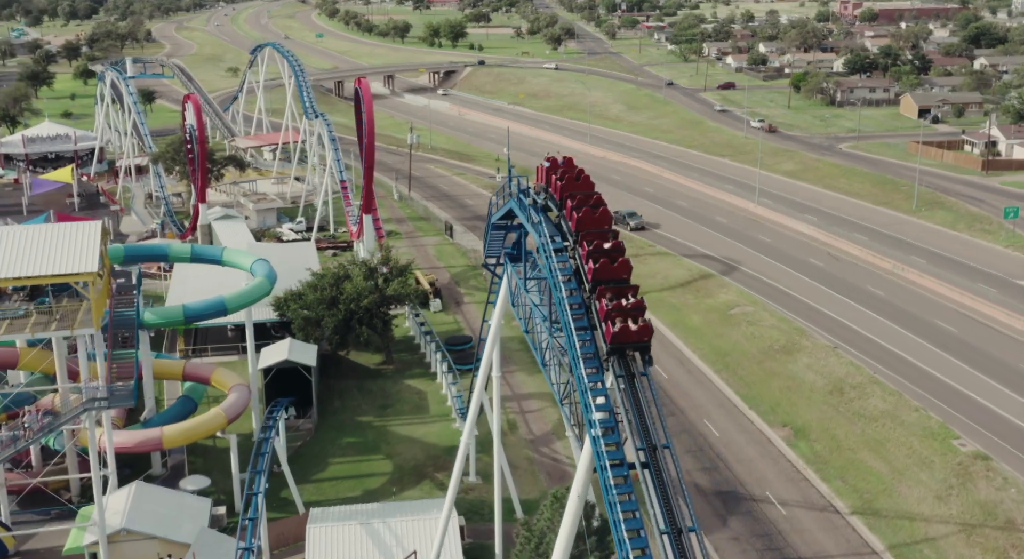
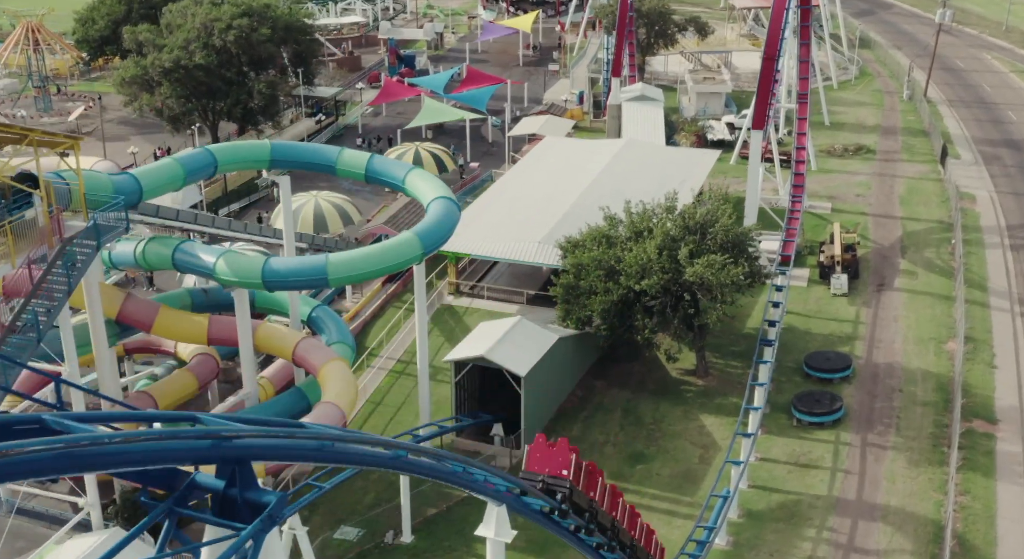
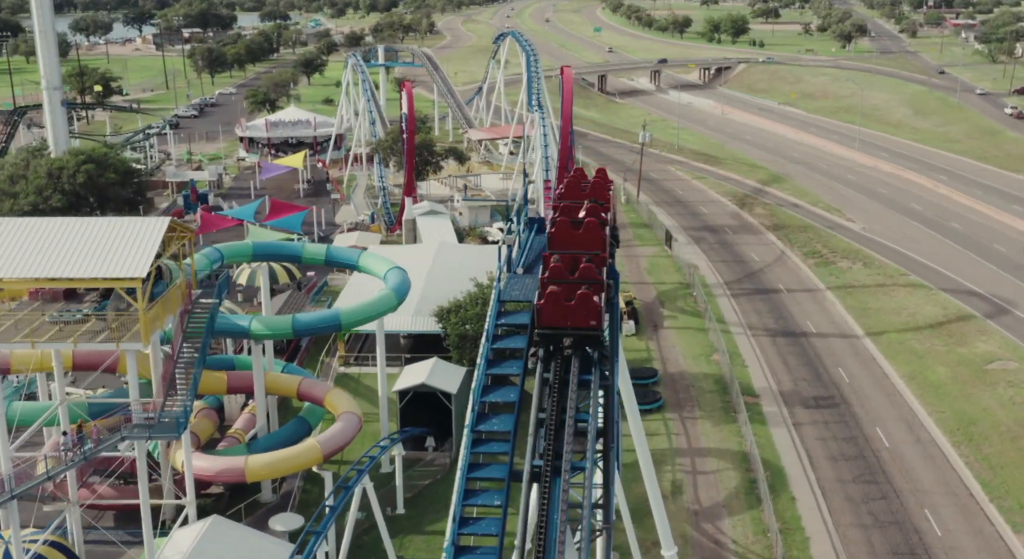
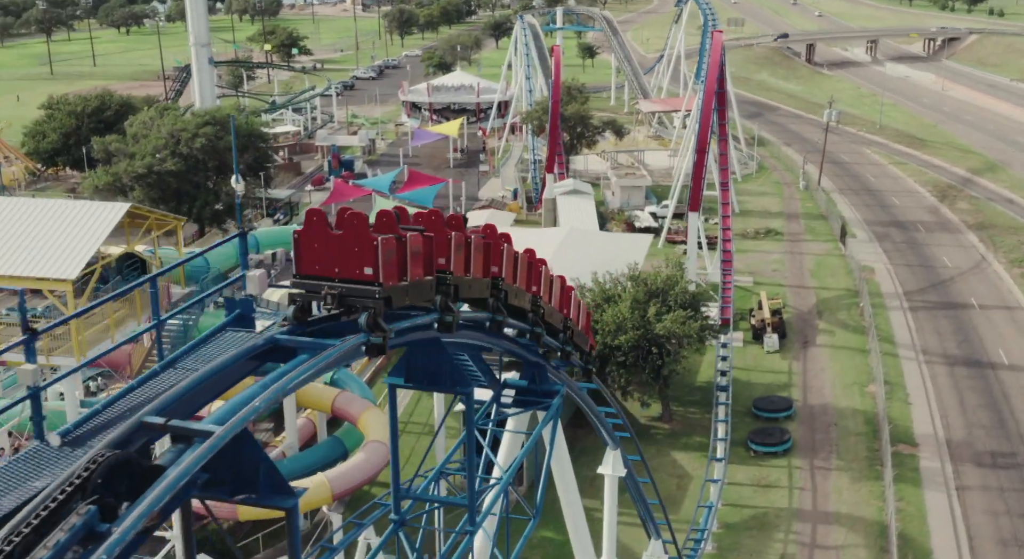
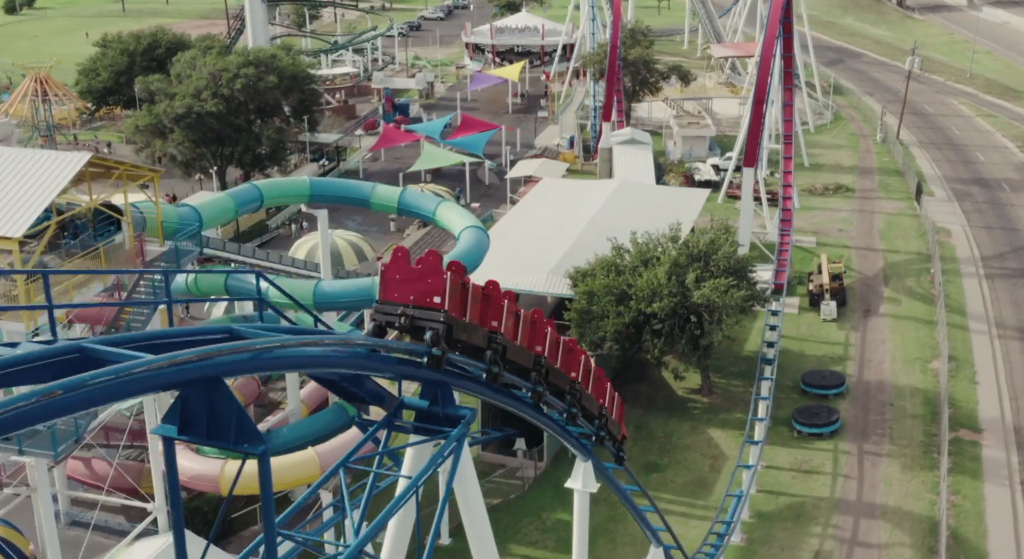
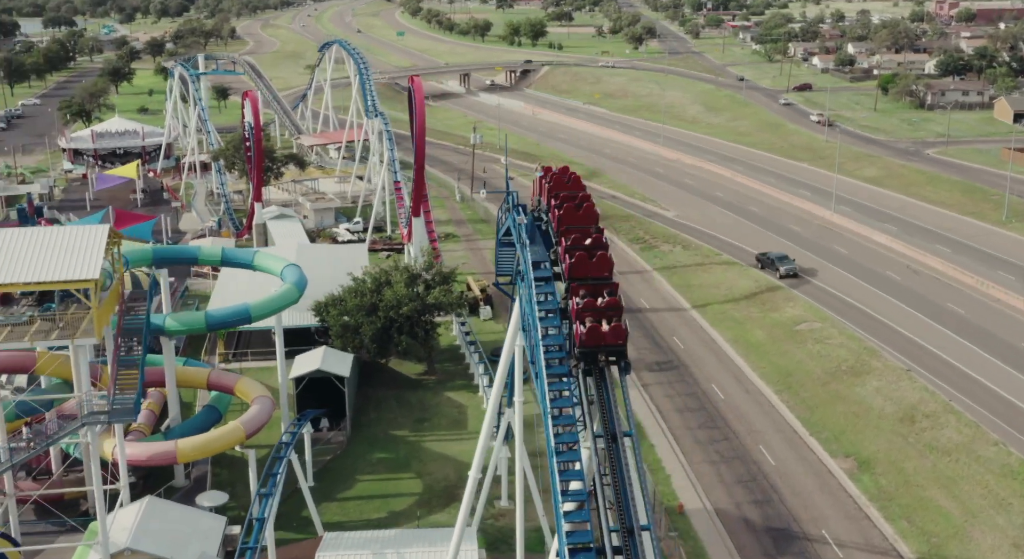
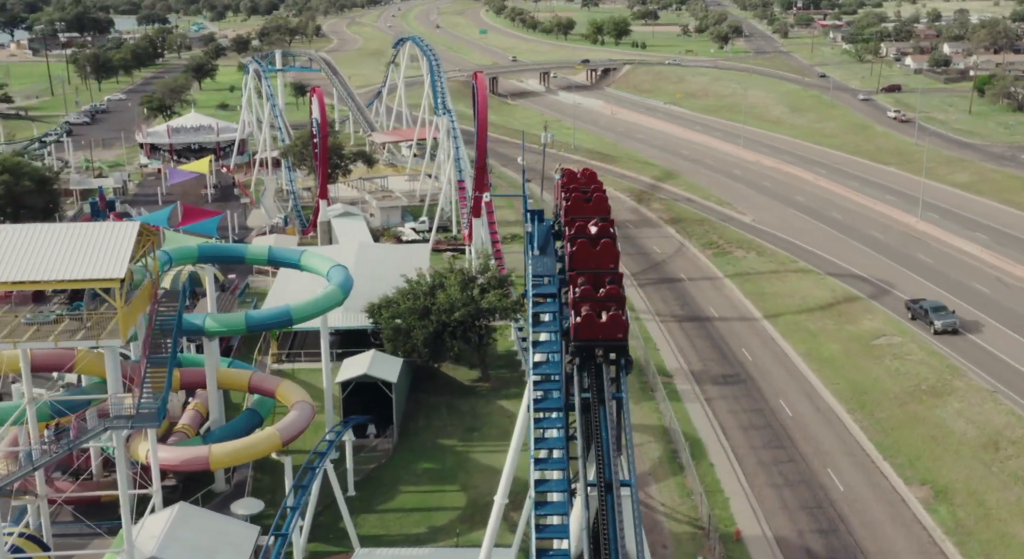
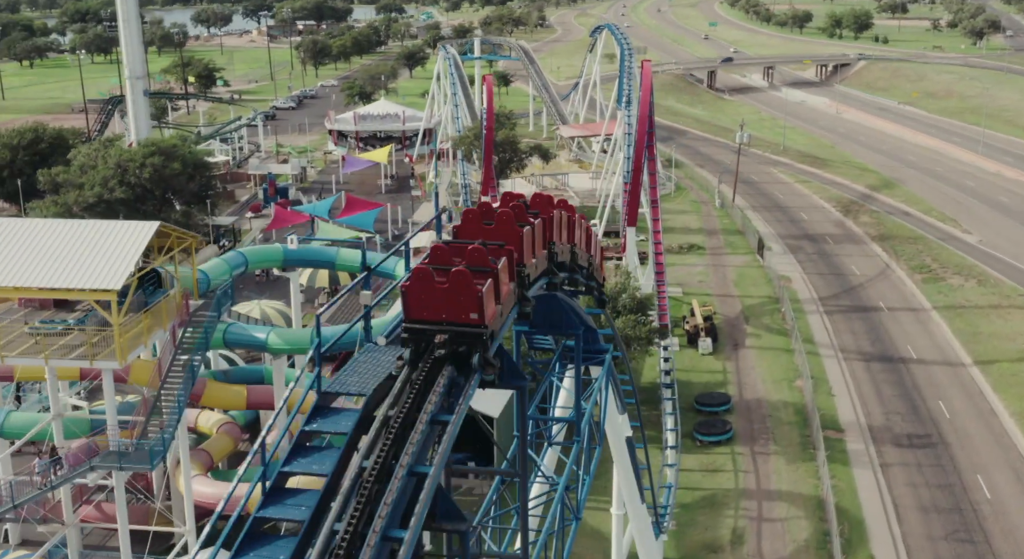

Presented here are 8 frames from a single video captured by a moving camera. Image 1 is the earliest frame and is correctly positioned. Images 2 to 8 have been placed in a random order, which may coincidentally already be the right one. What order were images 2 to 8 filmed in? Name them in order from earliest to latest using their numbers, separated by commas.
6, 7, 3, 8, 4, 5, 2
